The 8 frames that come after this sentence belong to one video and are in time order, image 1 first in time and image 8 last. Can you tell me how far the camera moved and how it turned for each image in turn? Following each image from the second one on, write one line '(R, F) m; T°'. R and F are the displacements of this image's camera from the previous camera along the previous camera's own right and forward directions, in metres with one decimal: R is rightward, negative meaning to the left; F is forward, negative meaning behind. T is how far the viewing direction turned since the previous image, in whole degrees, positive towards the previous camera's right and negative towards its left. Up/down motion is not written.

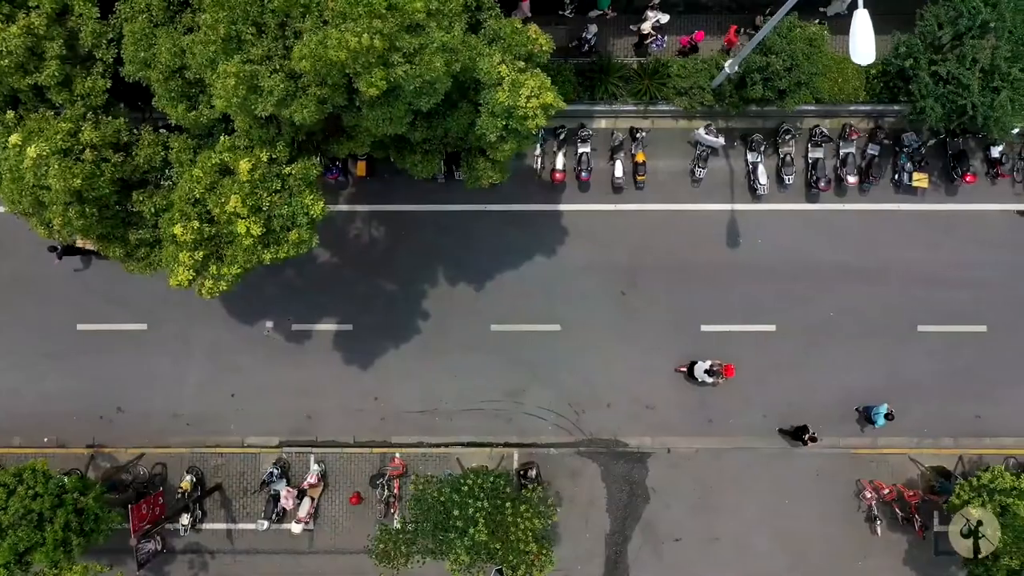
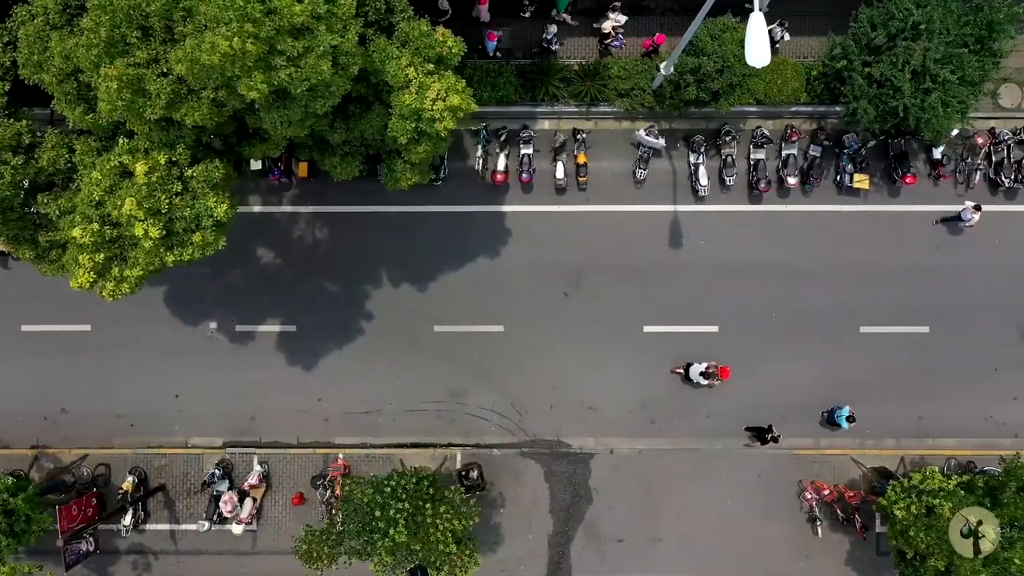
(+1.9, 0.0) m; 0°
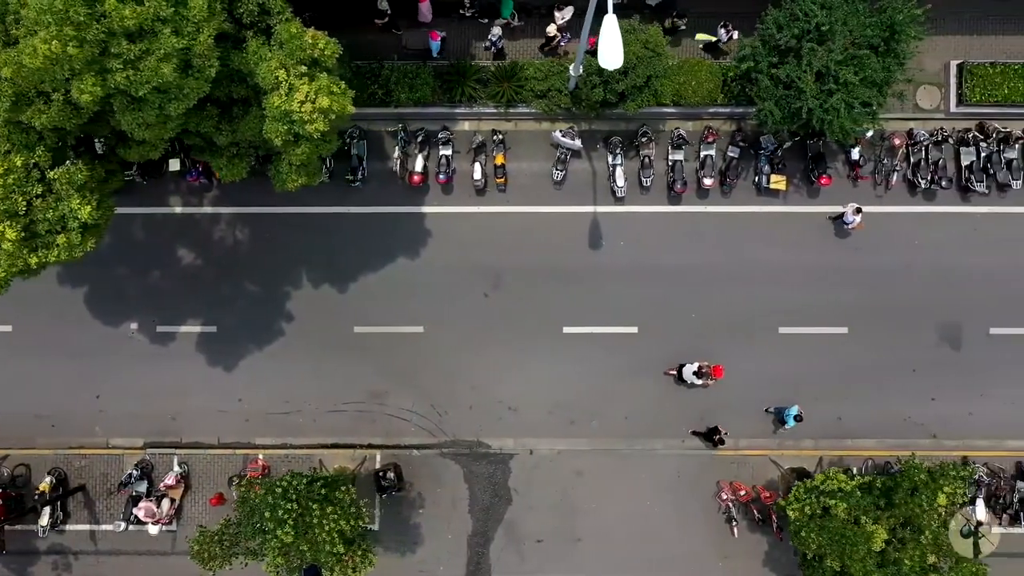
(+2.6, 0.0) m; 0°
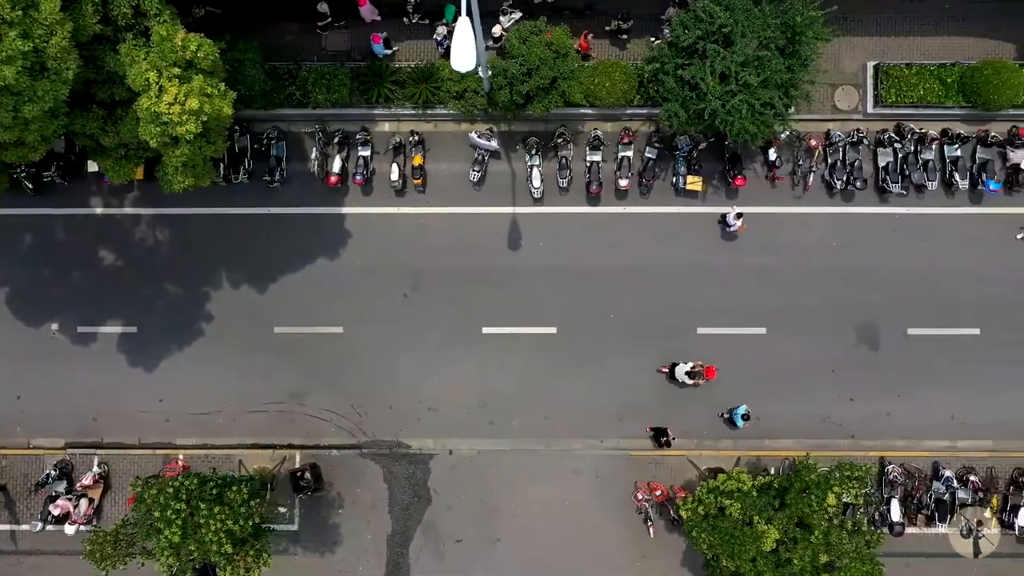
(+2.6, -0.1) m; 0°
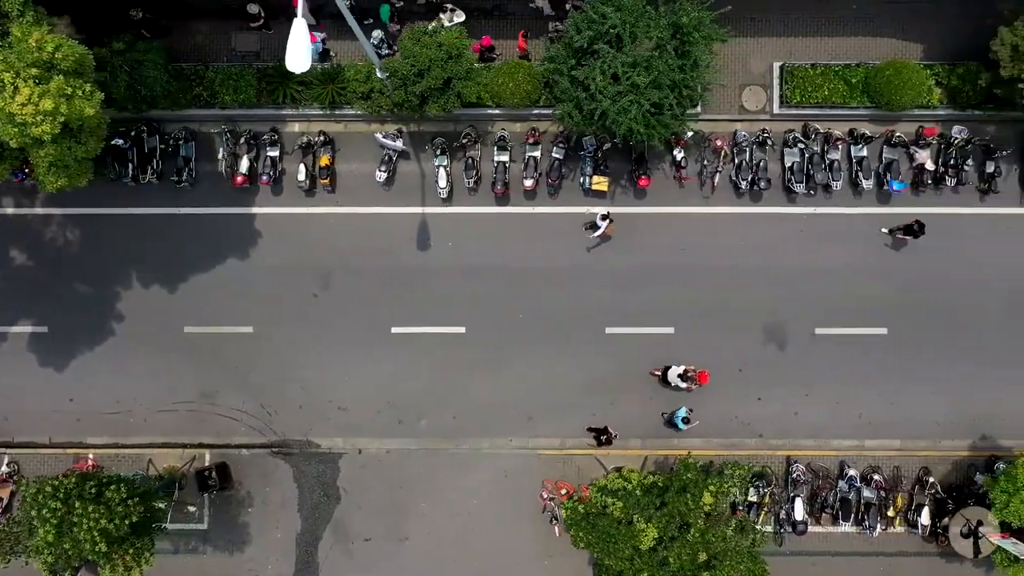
(+3.0, -0.1) m; 0°
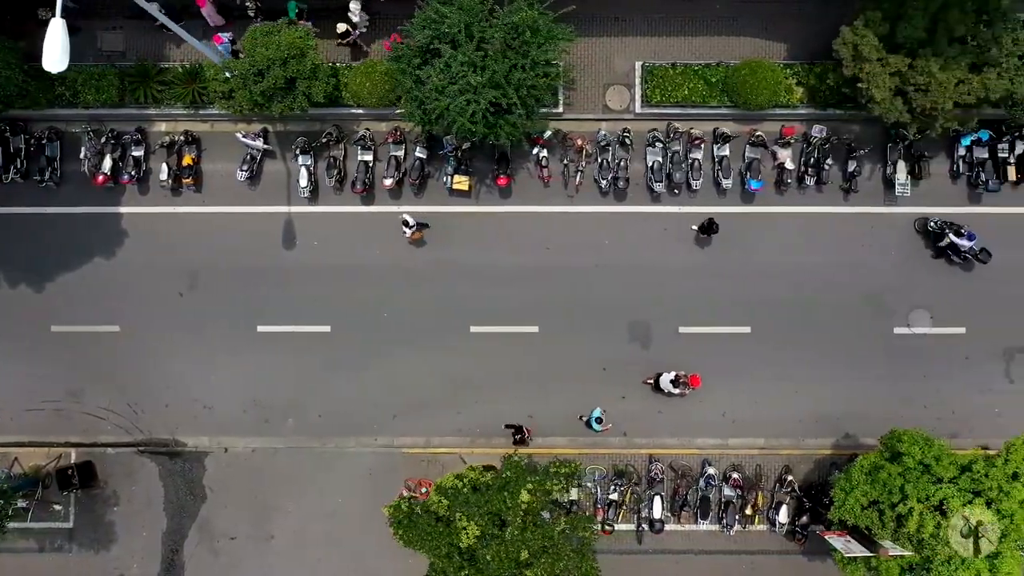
(+4.4, -0.1) m; 0°
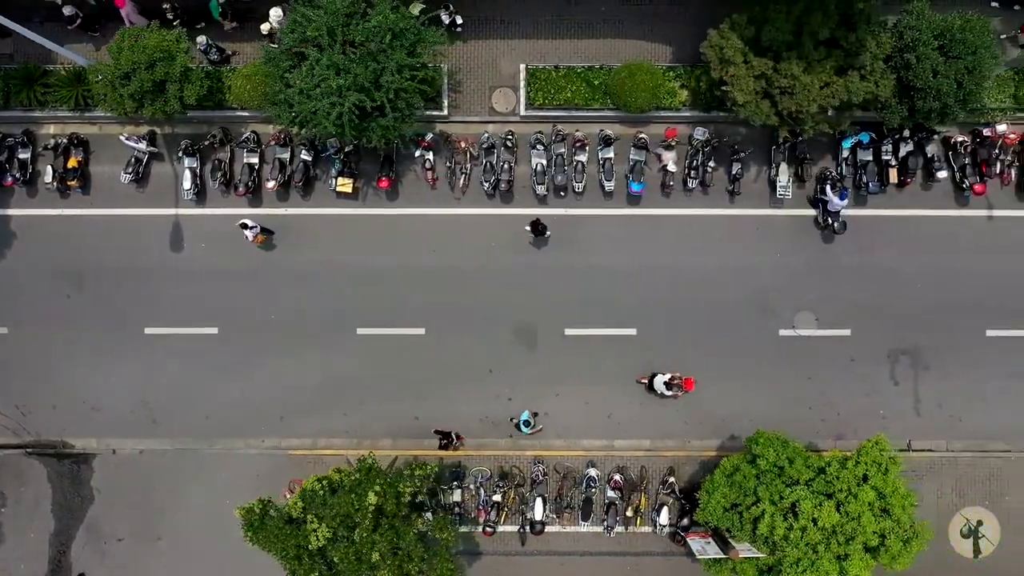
(+3.7, -0.1) m; 0°
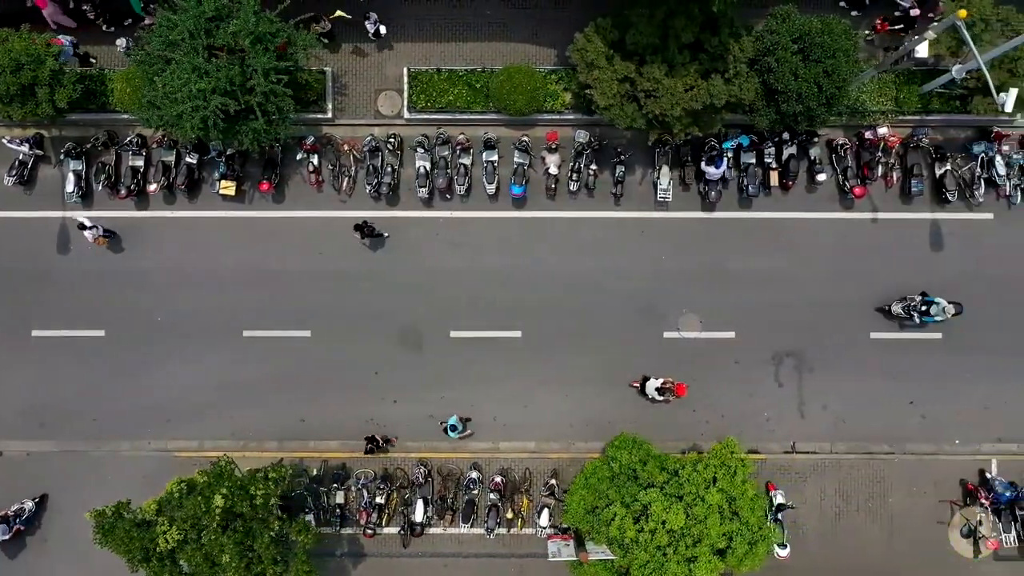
(+3.8, 0.0) m; 0°
